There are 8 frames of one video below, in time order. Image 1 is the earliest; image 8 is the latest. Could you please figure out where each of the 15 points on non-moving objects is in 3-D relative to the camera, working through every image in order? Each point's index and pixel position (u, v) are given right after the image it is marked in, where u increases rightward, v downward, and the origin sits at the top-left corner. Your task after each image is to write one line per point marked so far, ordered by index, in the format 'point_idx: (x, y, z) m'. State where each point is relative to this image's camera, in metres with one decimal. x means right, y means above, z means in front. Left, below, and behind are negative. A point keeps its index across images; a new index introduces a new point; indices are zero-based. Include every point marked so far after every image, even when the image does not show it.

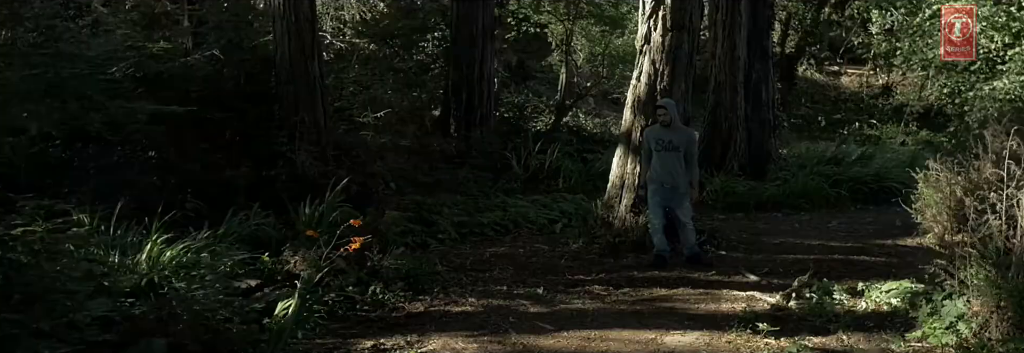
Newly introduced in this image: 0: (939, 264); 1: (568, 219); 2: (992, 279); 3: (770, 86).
0: (+3.0, -0.6, +6.6) m
1: (+0.7, -0.5, +11.6) m
2: (+2.9, -0.6, +5.8) m
3: (+4.0, +1.4, +14.9) m
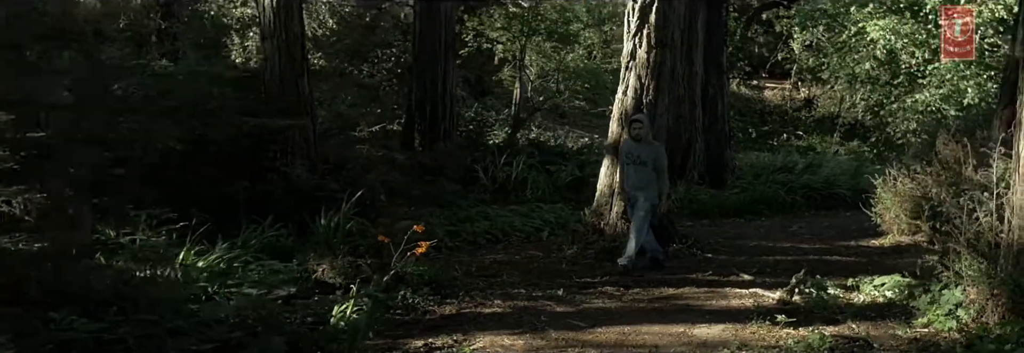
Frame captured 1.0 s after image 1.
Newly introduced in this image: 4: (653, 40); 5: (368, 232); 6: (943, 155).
0: (+3.2, -0.6, +7.3) m
1: (+0.5, -0.6, +12.1) m
2: (+3.2, -0.7, +6.5) m
3: (+3.5, +1.3, +15.7) m
4: (+1.5, +1.5, +10.5) m
5: (-1.4, -0.5, +9.1) m
6: (+4.6, +0.2, +10.4) m
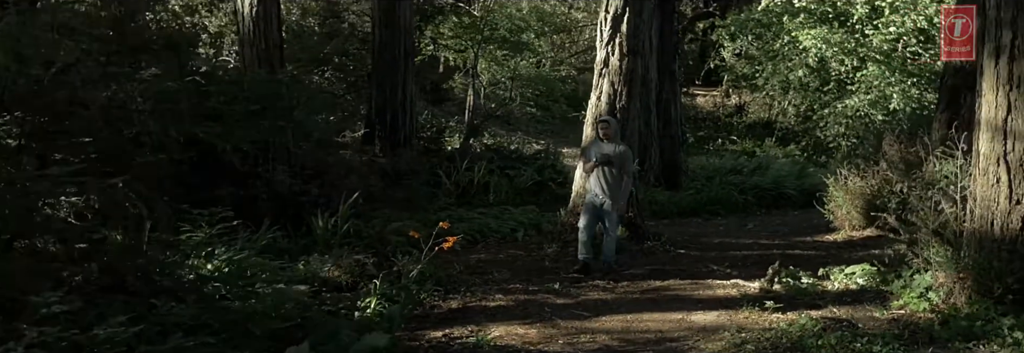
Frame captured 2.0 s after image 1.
0: (+3.3, -0.5, +8.0) m
1: (+0.2, -0.6, +12.6) m
2: (+3.3, -0.6, +7.2) m
3: (+2.8, +1.2, +16.4) m
4: (+1.3, +1.5, +11.0) m
5: (-1.5, -0.6, +9.5) m
6: (+4.3, +0.2, +11.2) m
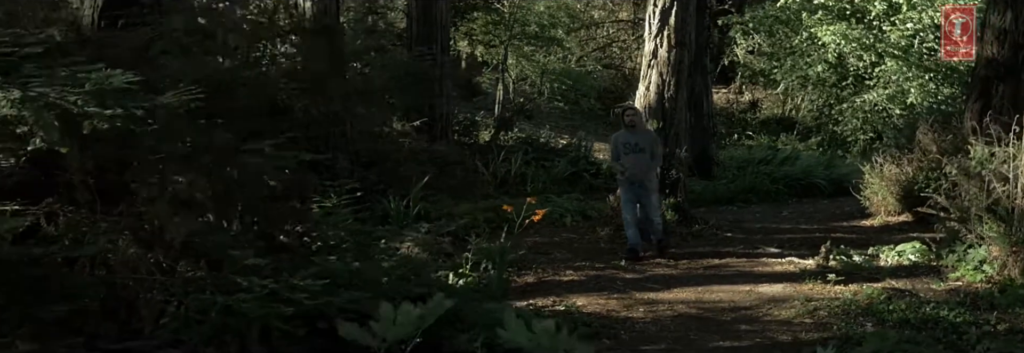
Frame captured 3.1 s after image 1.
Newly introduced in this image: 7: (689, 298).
0: (+3.9, -0.4, +8.5) m
1: (+0.8, -0.5, +13.0) m
2: (+4.0, -0.5, +7.7) m
3: (+3.5, +1.4, +16.9) m
4: (+1.9, +1.6, +11.5) m
5: (-0.8, -0.4, +9.9) m
6: (+5.0, +0.4, +11.7) m
7: (+1.4, -1.0, +7.7) m
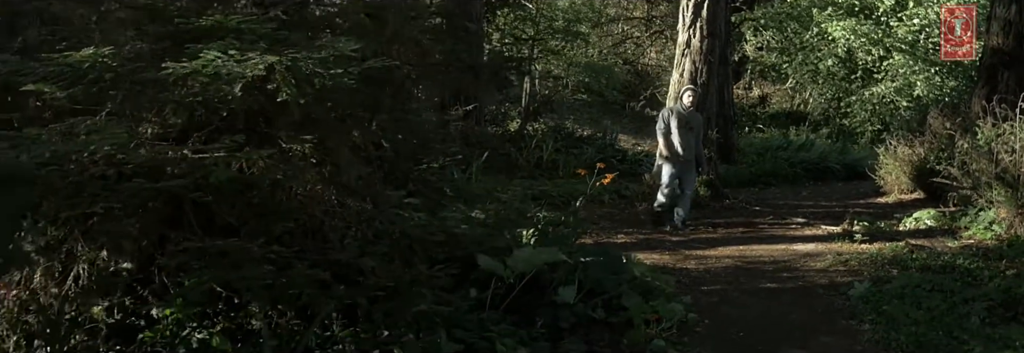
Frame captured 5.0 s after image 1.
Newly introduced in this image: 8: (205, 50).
0: (+4.5, -0.1, +9.5) m
1: (+1.4, -0.2, +14.1) m
2: (+4.5, -0.2, +8.7) m
3: (+4.1, +1.7, +17.9) m
4: (+2.5, +1.9, +12.5) m
5: (-0.2, -0.1, +10.9) m
6: (+5.6, +0.7, +12.7) m
7: (+2.0, -0.7, +8.8) m
8: (-1.4, +0.6, +4.4) m
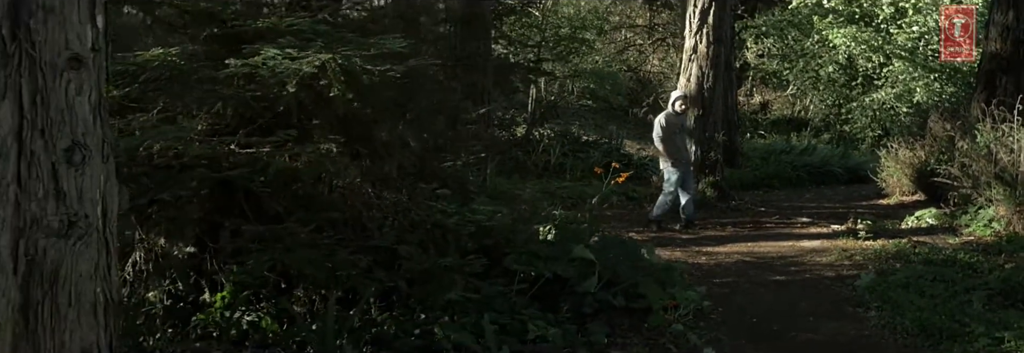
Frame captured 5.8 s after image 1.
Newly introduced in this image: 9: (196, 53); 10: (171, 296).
0: (+4.6, -0.1, +9.8) m
1: (+1.6, -0.2, +14.4) m
2: (+4.7, -0.2, +9.0) m
3: (+4.2, +1.6, +18.3) m
4: (+2.7, +1.9, +12.9) m
5: (-0.1, -0.1, +11.3) m
6: (+5.7, +0.6, +13.0) m
7: (+2.2, -0.7, +9.1) m
8: (-1.2, +0.6, +4.7) m
9: (-1.6, +0.6, +5.0) m
10: (-1.8, -0.6, +5.2) m
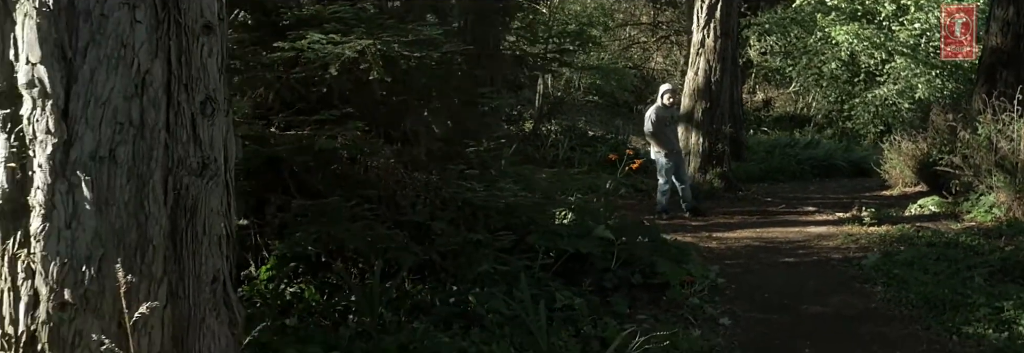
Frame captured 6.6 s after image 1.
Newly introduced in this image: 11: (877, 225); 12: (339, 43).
0: (+4.8, 0.0, +10.1) m
1: (+1.7, -0.1, +14.7) m
2: (+4.9, -0.1, +9.3) m
3: (+4.4, +1.7, +18.6) m
4: (+2.8, +2.0, +13.2) m
5: (+0.1, 0.0, +11.6) m
6: (+5.9, +0.8, +13.3) m
7: (+2.3, -0.6, +9.4) m
8: (-1.1, +0.7, +5.0) m
9: (-1.5, +0.7, +5.3) m
10: (-1.7, -0.5, +5.5) m
11: (+3.6, -0.5, +9.6) m
12: (-0.9, +0.7, +5.0) m
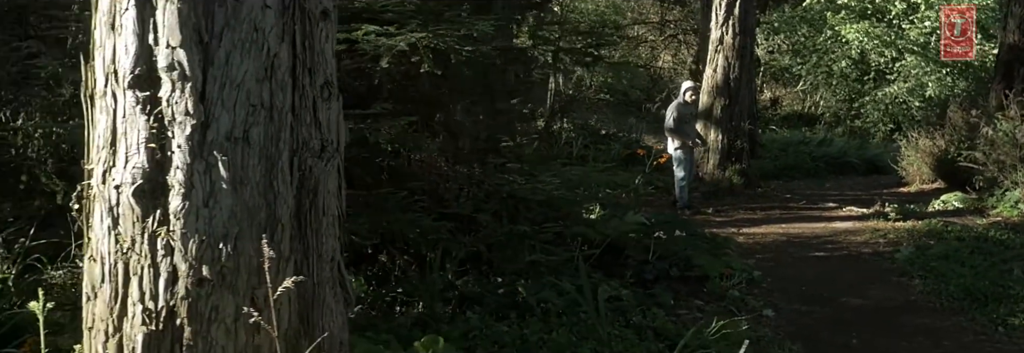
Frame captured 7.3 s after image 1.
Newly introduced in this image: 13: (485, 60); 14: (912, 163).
0: (+5.1, +0.1, +10.2) m
1: (+2.0, -0.1, +14.7) m
2: (+5.1, 0.0, +9.4) m
3: (+4.7, +1.8, +18.6) m
4: (+3.1, +2.0, +13.2) m
5: (+0.4, 0.0, +11.6) m
6: (+6.2, +0.8, +13.4) m
7: (+2.6, -0.5, +9.5) m
8: (-0.8, +0.8, +5.1) m
9: (-1.2, +0.8, +5.3) m
10: (-1.4, -0.5, +5.5) m
11: (+3.9, -0.4, +9.7) m
12: (-0.7, +0.7, +5.1) m
13: (-0.2, +0.7, +5.6) m
14: (+6.1, +0.2, +14.6) m
